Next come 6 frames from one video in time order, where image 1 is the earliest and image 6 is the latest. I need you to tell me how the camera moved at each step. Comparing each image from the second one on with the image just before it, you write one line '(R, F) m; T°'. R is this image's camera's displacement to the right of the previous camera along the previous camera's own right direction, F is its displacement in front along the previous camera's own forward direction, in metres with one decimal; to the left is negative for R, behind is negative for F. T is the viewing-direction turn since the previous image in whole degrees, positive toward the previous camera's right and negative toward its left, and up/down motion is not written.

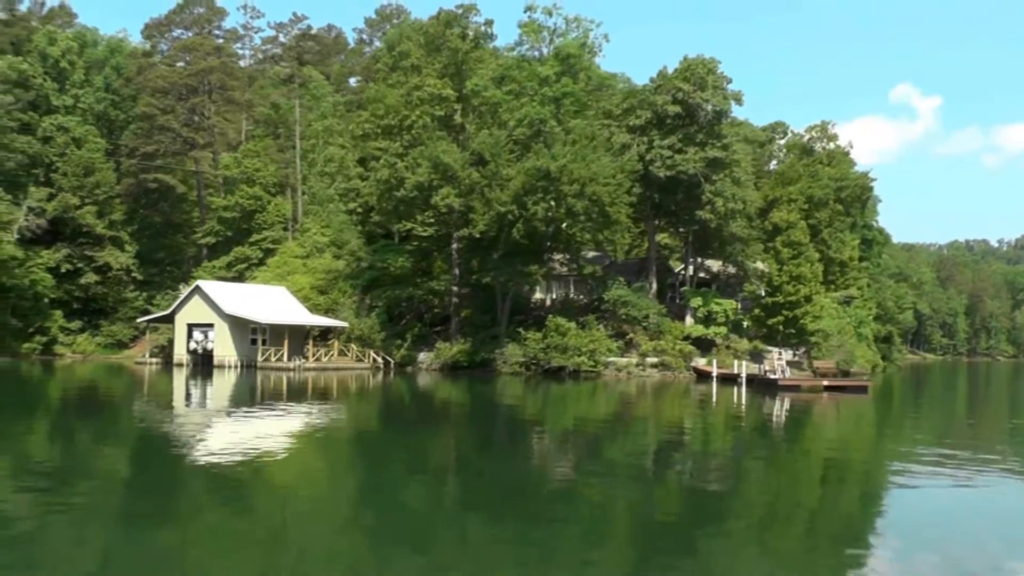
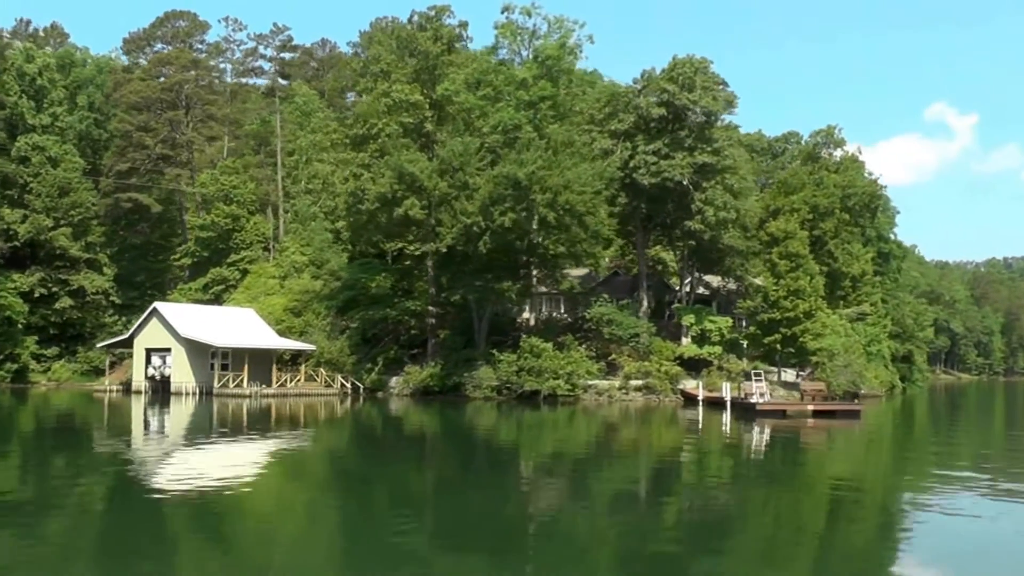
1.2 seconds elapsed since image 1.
(+1.5, +1.7) m; -2°
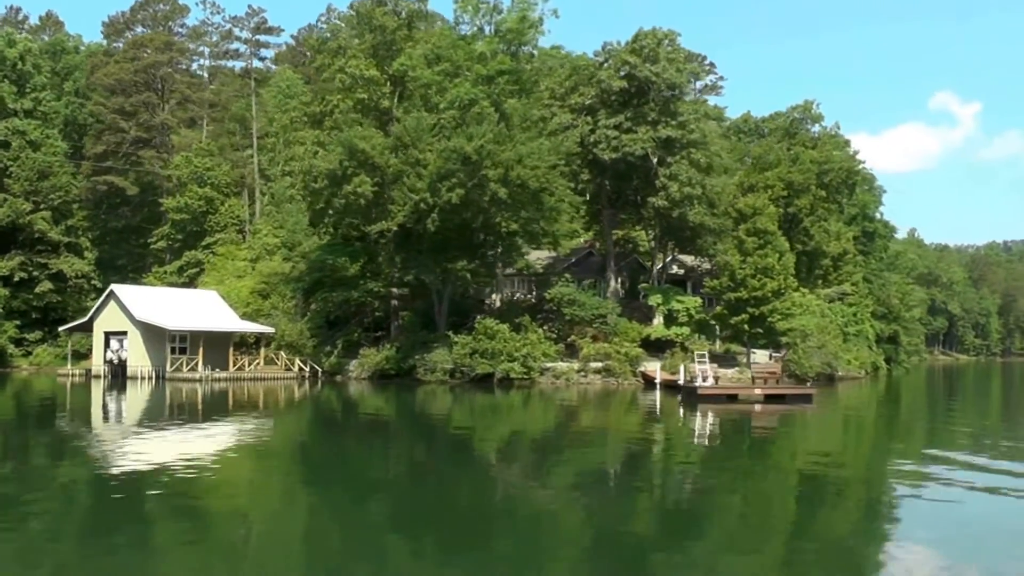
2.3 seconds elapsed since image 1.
(+1.8, +0.6) m; -2°
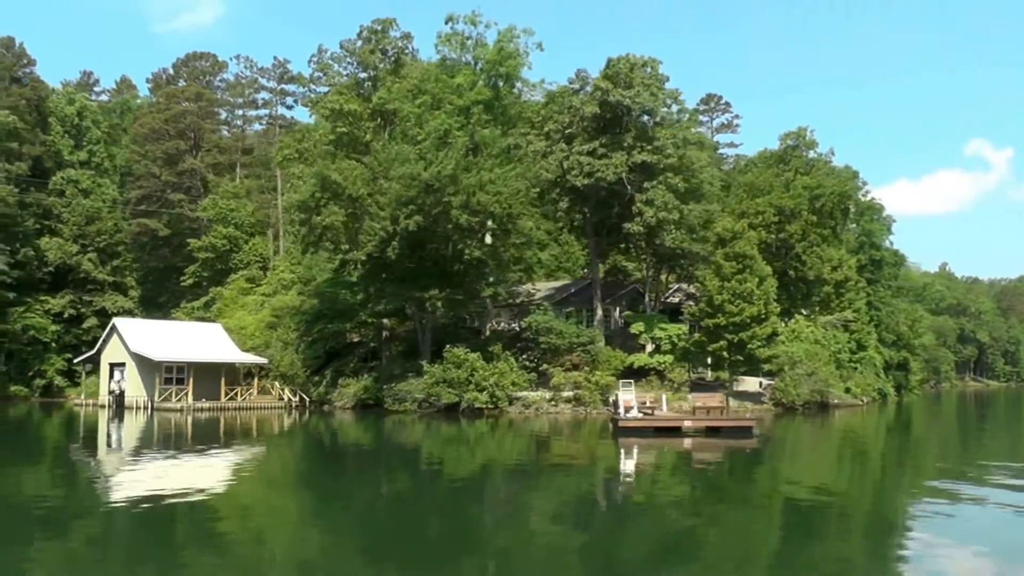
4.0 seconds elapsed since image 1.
(+3.2, +0.1) m; -7°
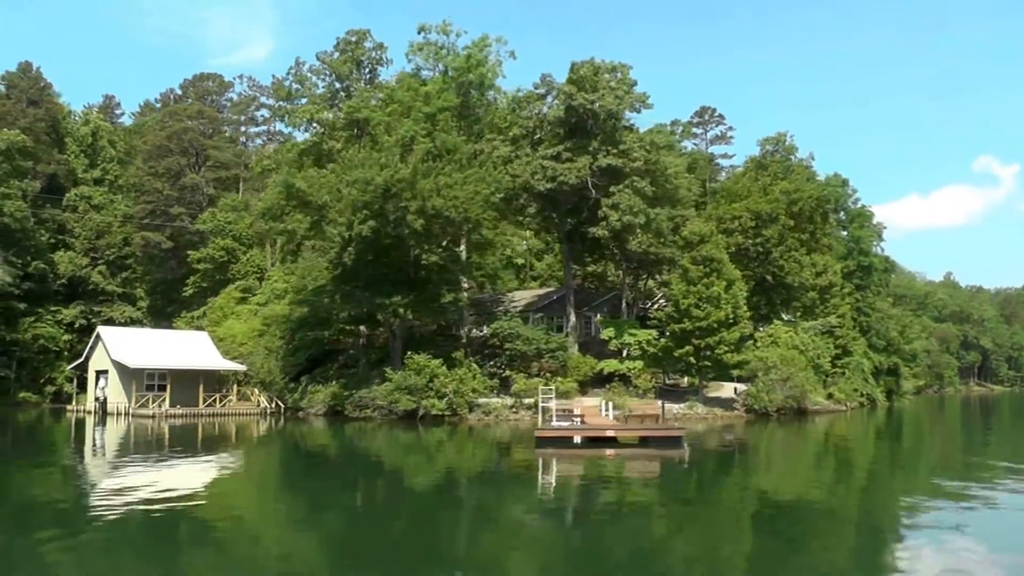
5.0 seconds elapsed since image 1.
(+2.2, +0.2) m; -4°
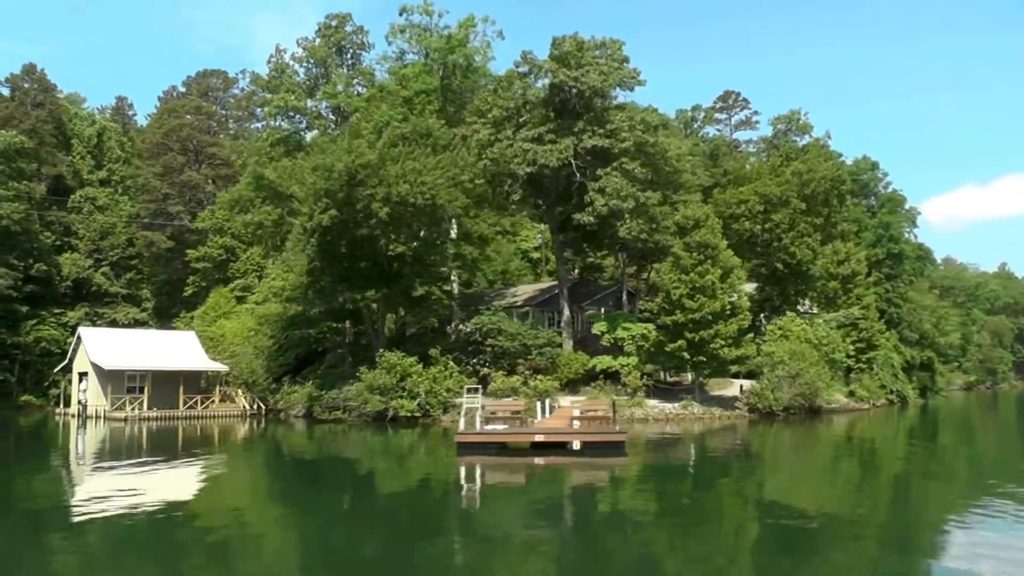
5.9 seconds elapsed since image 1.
(+1.6, +1.4) m; -4°
